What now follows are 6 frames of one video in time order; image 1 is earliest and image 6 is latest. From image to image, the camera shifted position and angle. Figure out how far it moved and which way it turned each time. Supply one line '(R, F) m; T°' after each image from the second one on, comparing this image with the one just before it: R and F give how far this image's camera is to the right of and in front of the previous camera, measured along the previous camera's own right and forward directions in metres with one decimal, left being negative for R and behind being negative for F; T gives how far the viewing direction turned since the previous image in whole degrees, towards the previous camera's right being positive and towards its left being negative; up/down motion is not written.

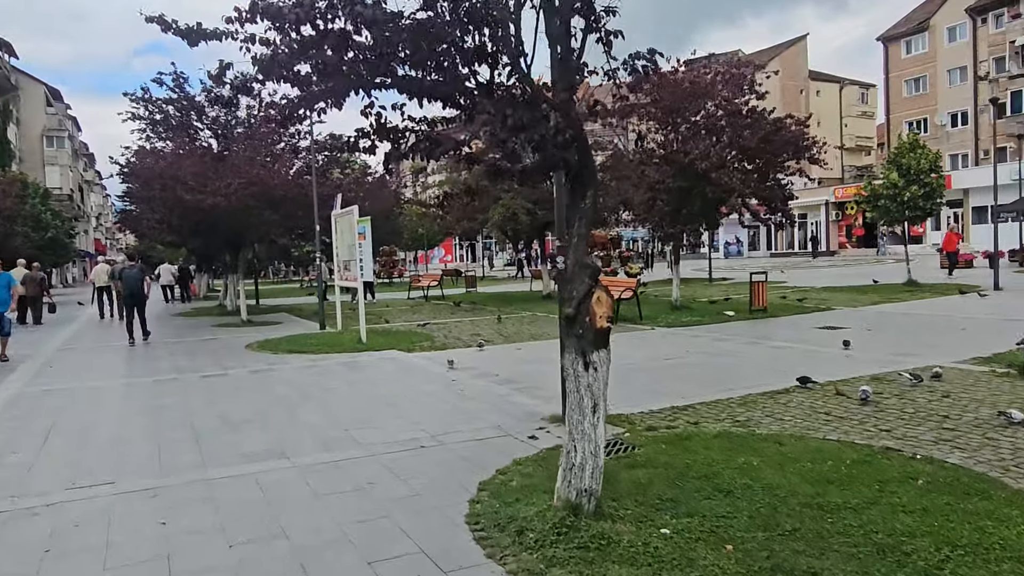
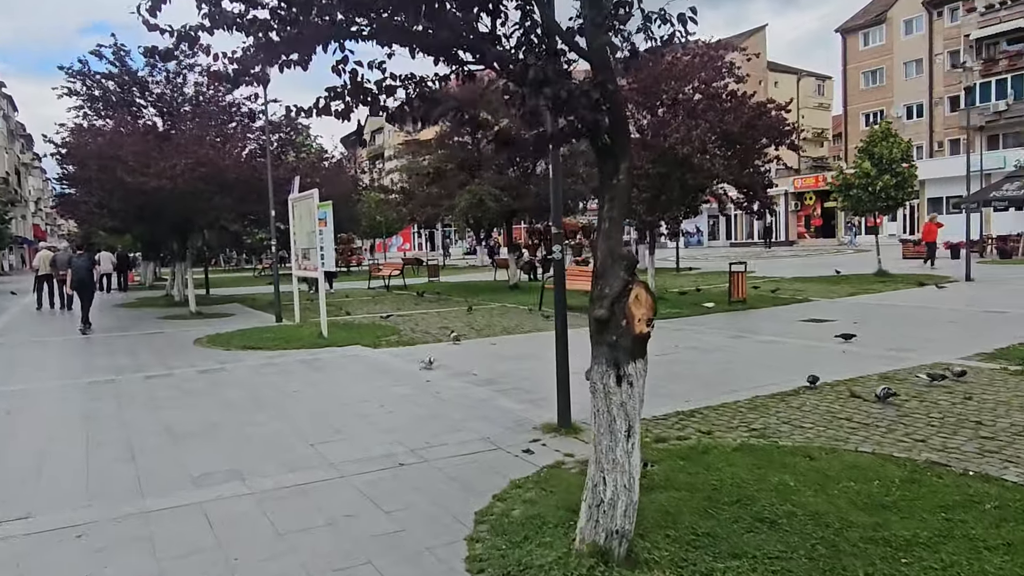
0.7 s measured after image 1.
(-0.3, +0.8) m; +3°
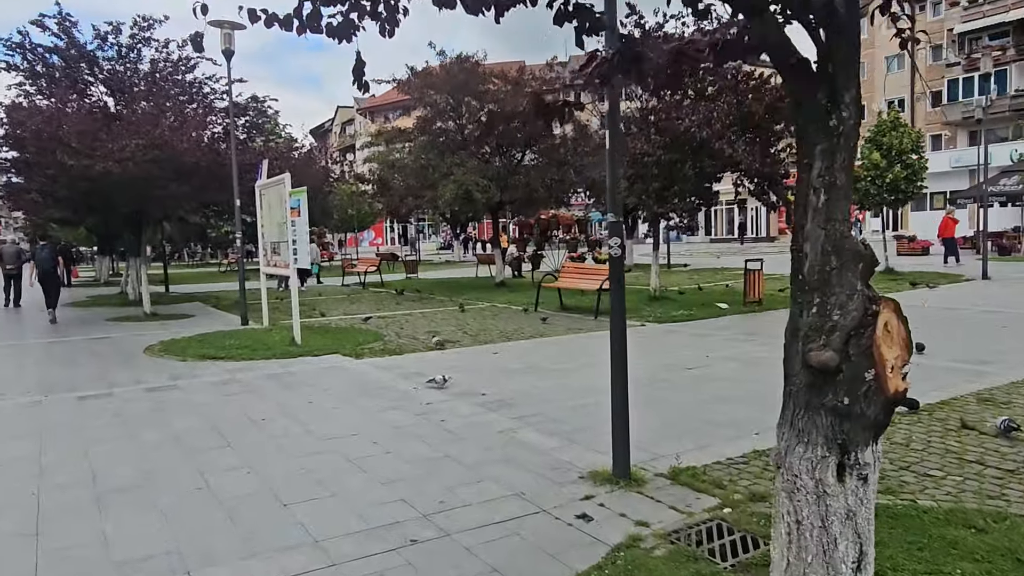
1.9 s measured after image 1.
(-0.5, +1.5) m; +2°
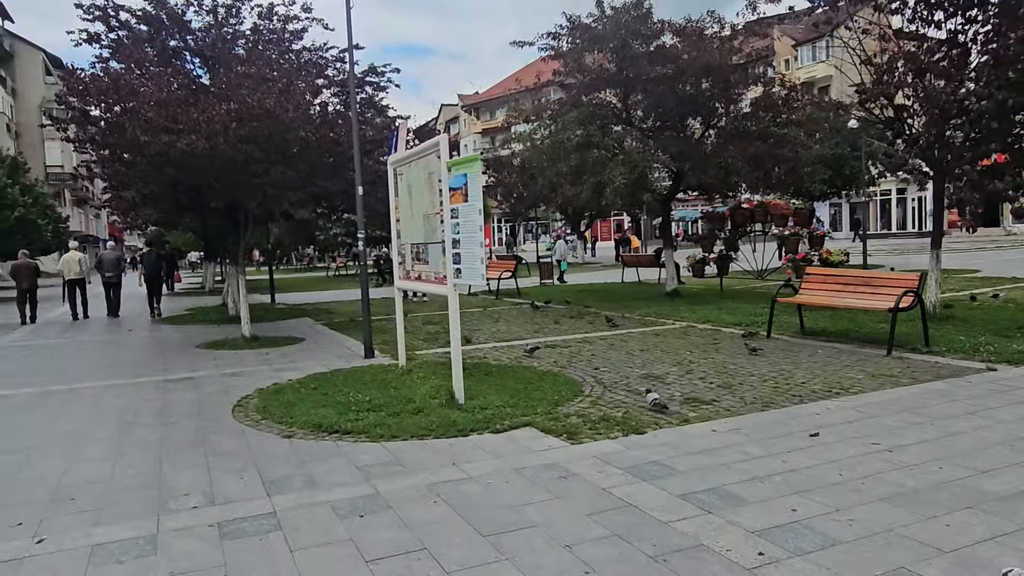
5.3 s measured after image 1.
(-1.8, +4.1) m; -7°
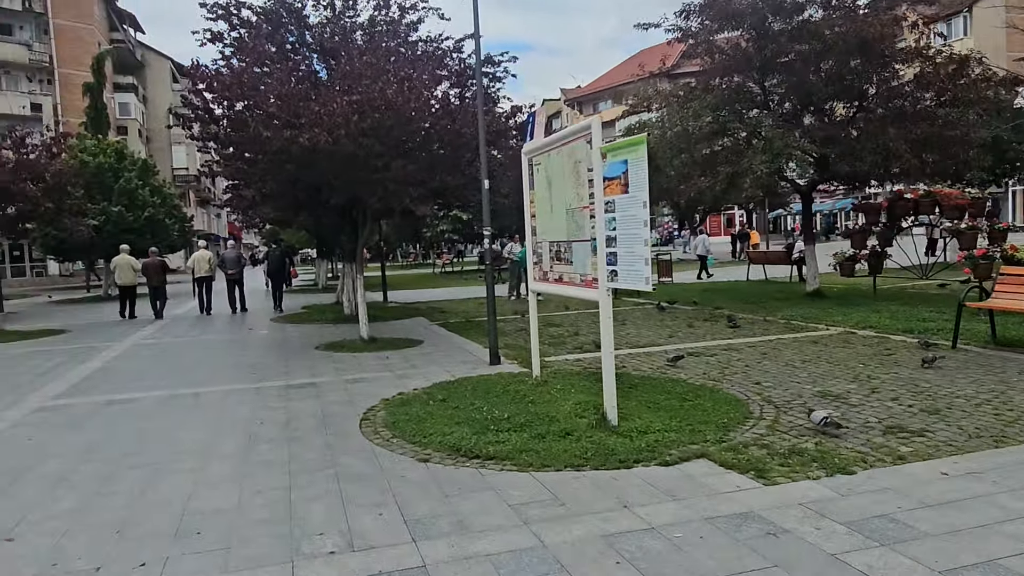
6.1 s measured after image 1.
(-0.5, +0.8) m; -8°
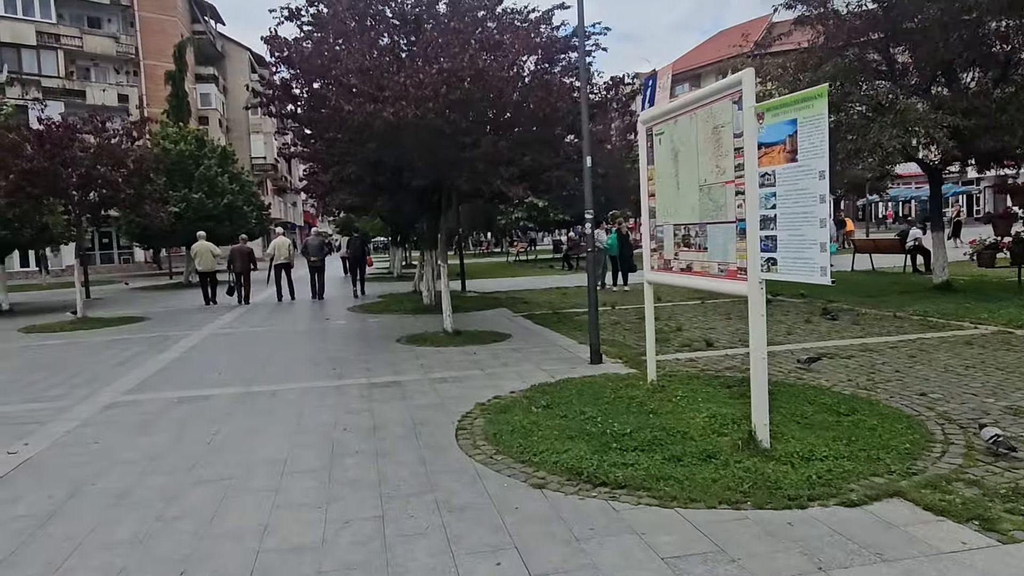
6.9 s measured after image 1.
(-0.4, +1.0) m; -5°
